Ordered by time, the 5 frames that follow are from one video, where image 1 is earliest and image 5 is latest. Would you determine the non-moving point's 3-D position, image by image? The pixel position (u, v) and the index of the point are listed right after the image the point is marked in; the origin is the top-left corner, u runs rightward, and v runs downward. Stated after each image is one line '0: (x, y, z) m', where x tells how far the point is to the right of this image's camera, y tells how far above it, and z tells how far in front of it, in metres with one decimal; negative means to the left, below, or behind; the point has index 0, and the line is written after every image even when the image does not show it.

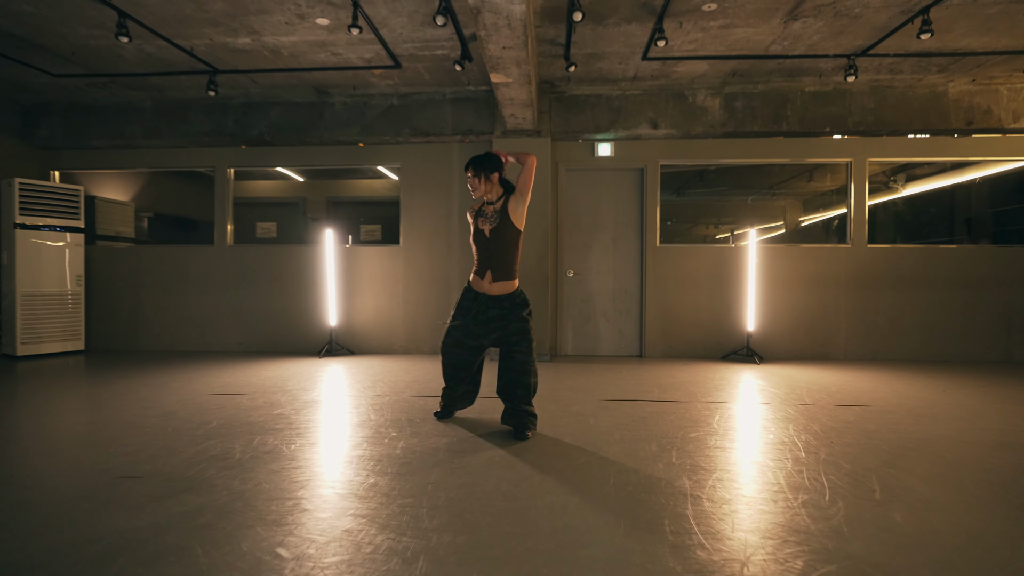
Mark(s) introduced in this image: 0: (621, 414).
0: (+0.8, -0.9, +3.7) m
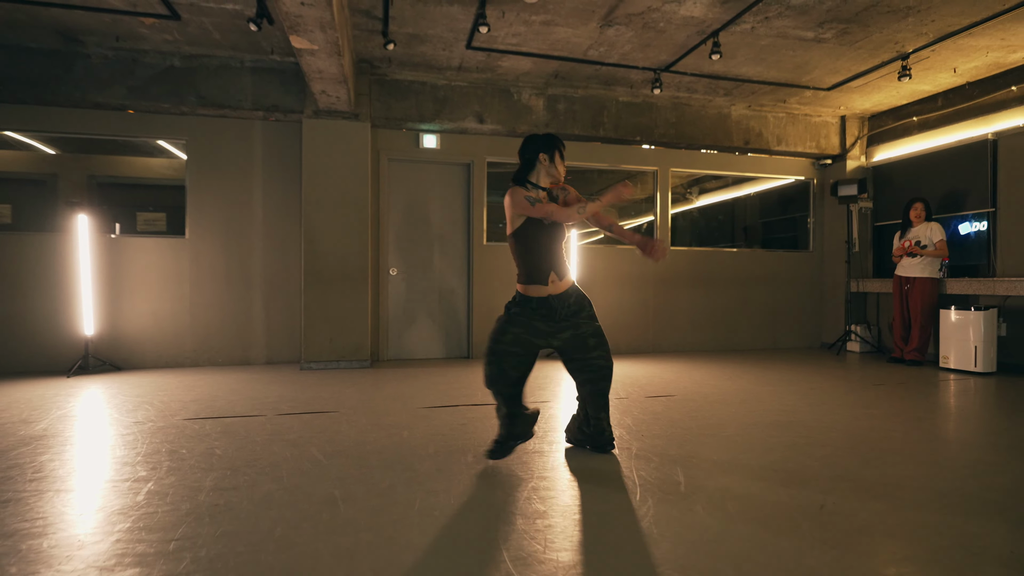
0: (-0.5, -0.9, +3.4) m
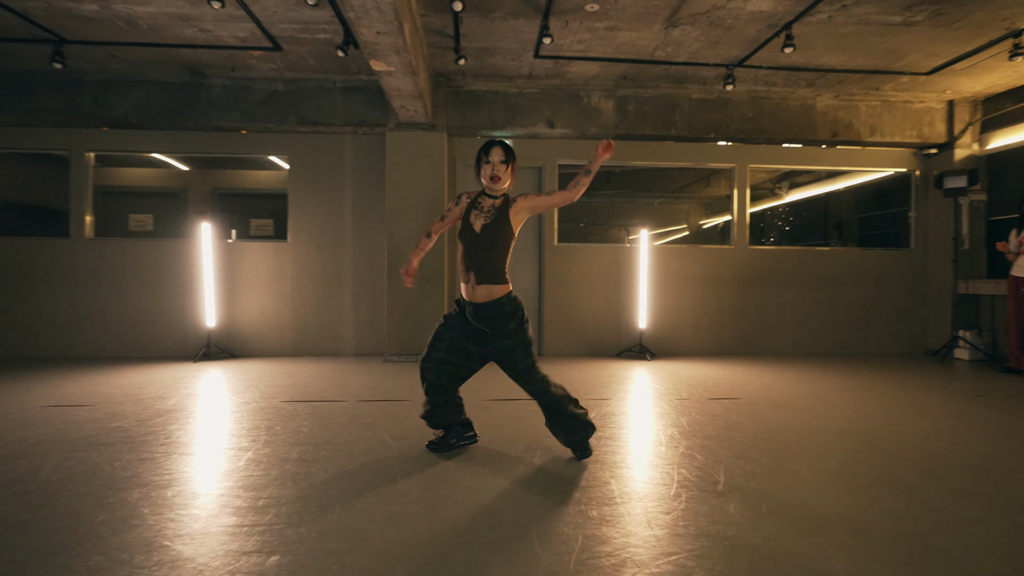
0: (-0.1, -0.9, +3.6) m
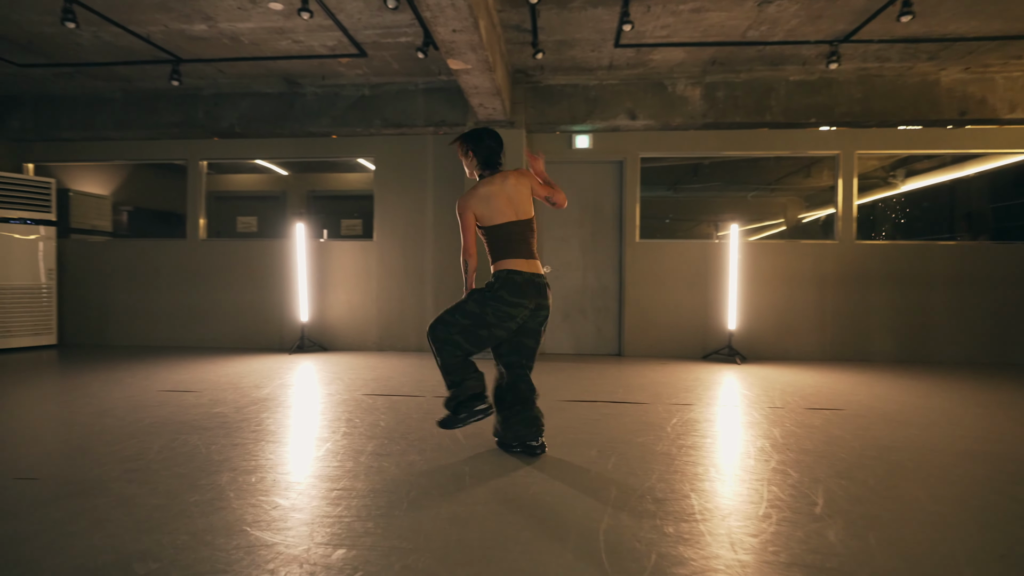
0: (+0.4, -0.8, +3.5) m
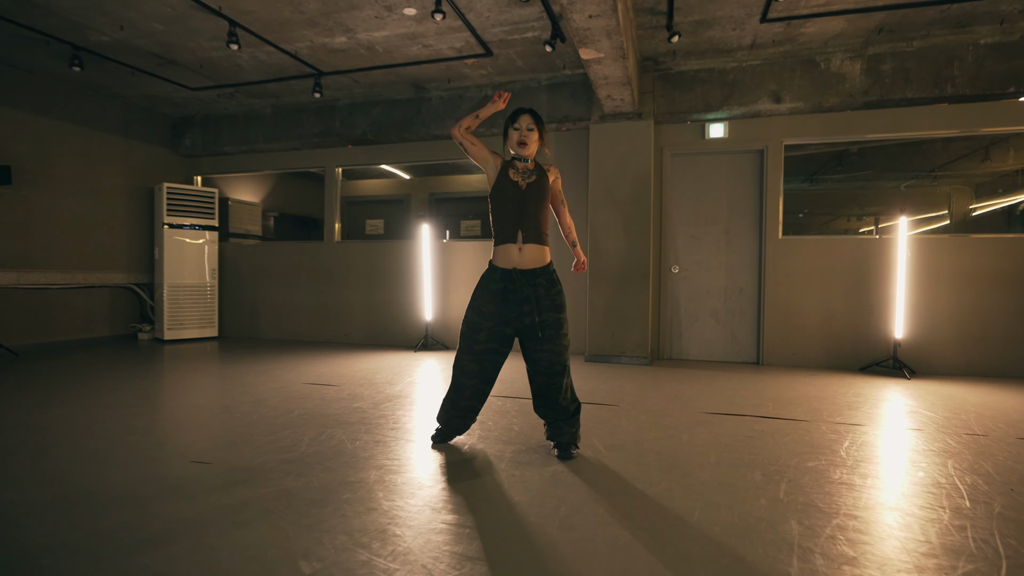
0: (+1.3, -0.9, +3.2) m
